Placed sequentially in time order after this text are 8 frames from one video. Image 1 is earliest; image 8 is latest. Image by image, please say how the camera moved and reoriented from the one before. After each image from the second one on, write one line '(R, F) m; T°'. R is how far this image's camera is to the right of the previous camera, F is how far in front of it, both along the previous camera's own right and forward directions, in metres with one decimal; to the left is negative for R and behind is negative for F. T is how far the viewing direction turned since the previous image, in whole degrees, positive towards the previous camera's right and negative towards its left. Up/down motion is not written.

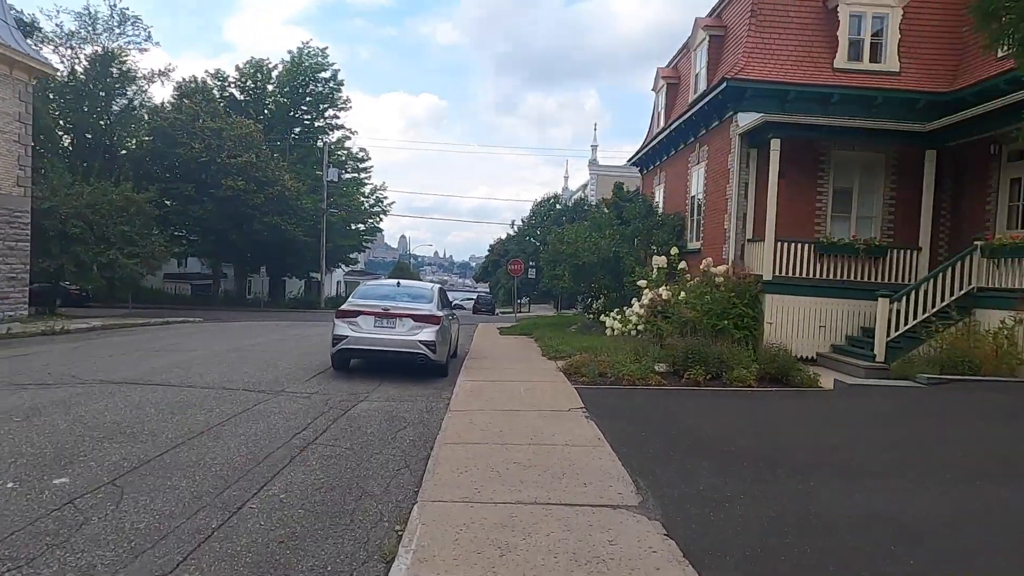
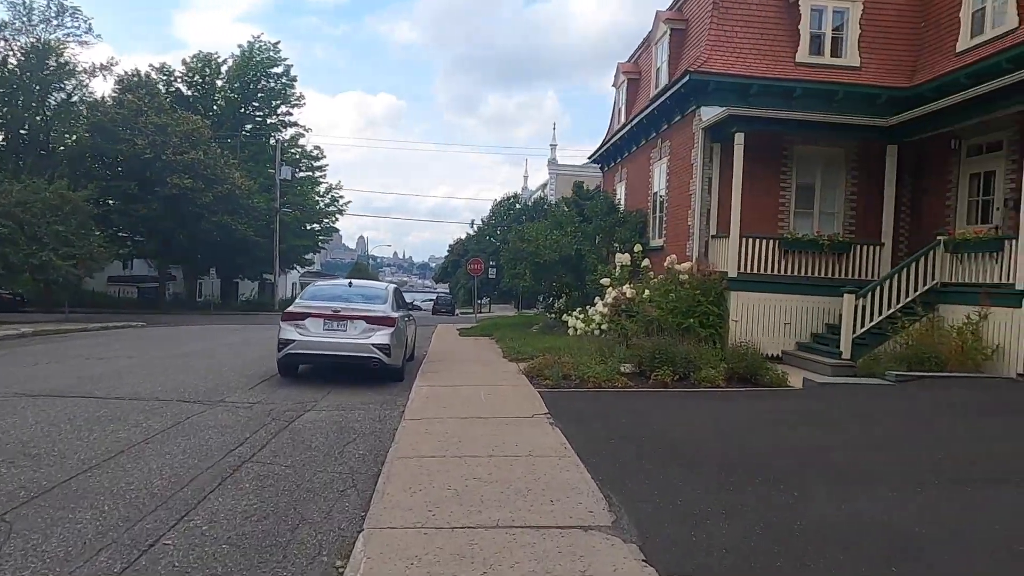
(0.0, +0.6) m; +3°
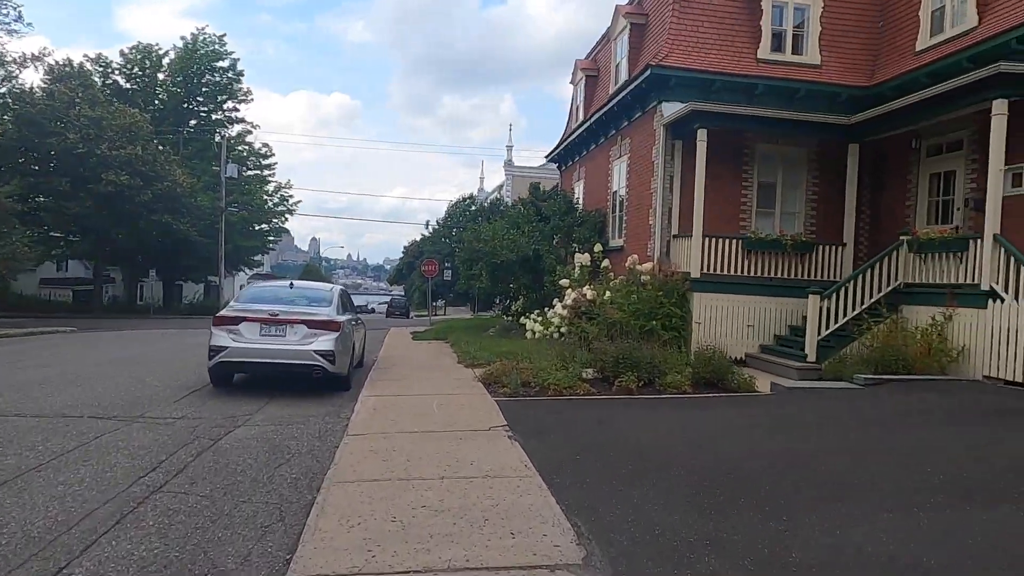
(0.0, +0.7) m; +4°
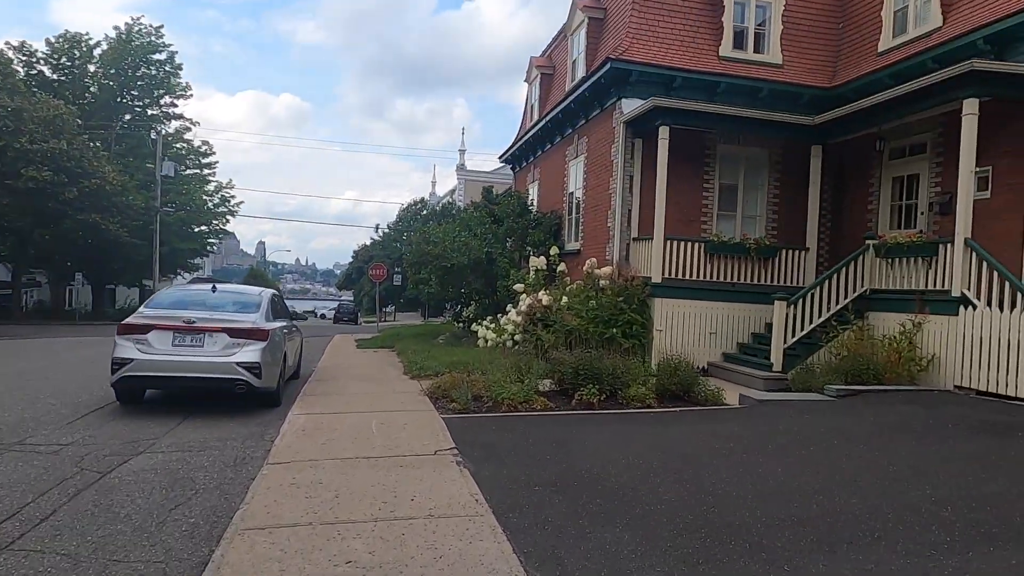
(0.0, +0.9) m; +4°
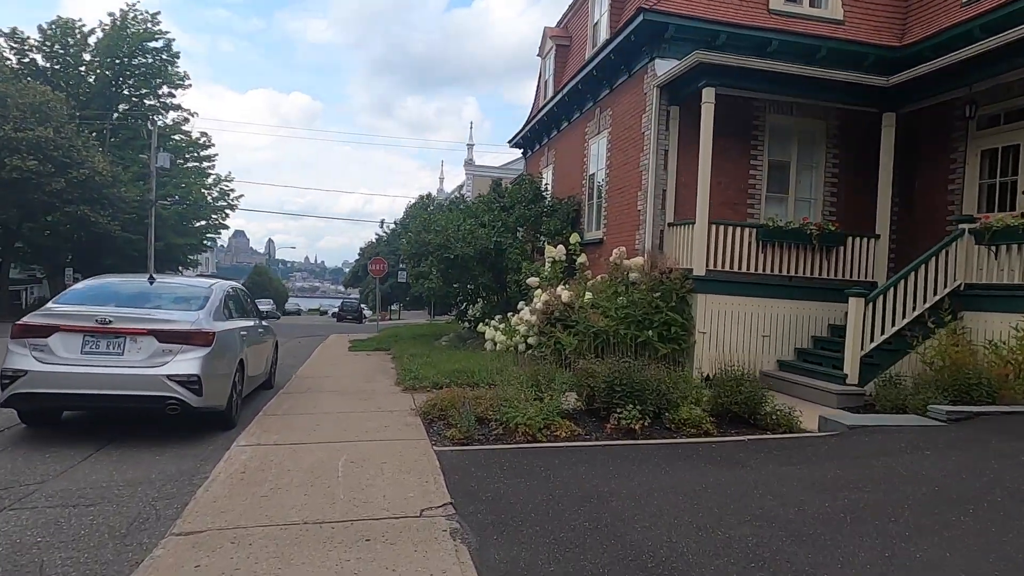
(-0.1, +2.0) m; -1°
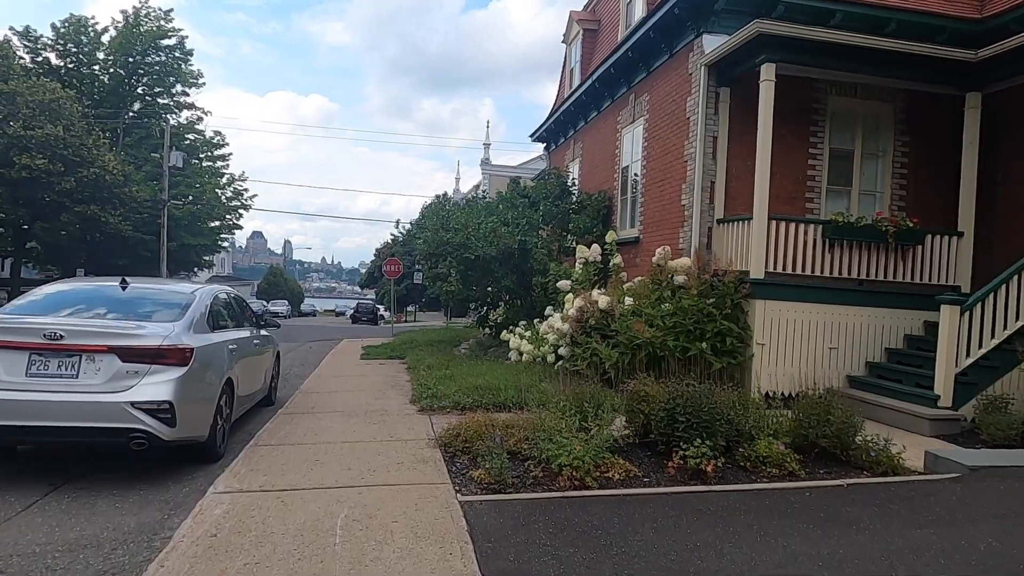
(-0.2, +1.2) m; -1°
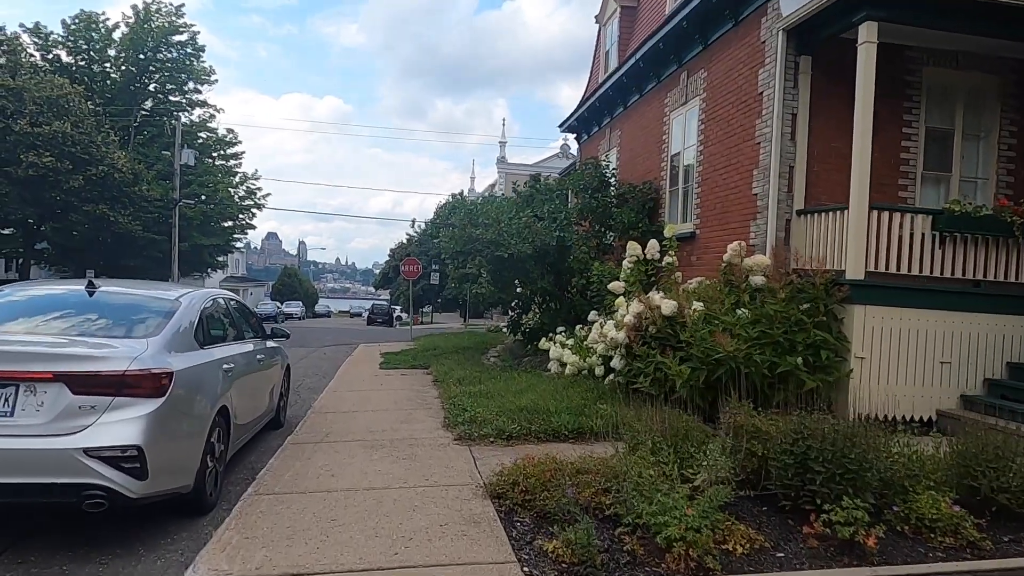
(-0.4, +1.4) m; -1°
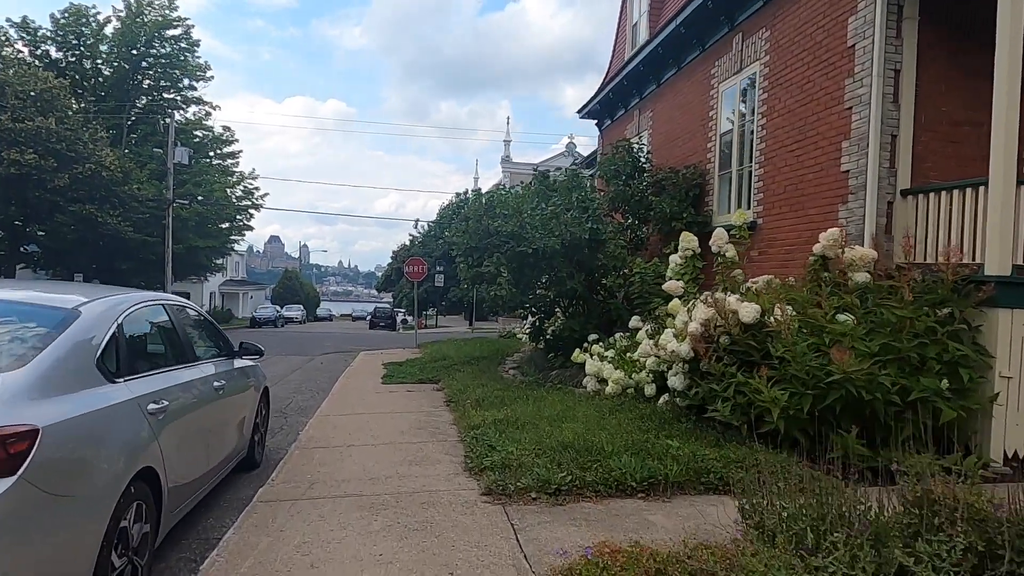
(-0.3, +1.7) m; 0°
